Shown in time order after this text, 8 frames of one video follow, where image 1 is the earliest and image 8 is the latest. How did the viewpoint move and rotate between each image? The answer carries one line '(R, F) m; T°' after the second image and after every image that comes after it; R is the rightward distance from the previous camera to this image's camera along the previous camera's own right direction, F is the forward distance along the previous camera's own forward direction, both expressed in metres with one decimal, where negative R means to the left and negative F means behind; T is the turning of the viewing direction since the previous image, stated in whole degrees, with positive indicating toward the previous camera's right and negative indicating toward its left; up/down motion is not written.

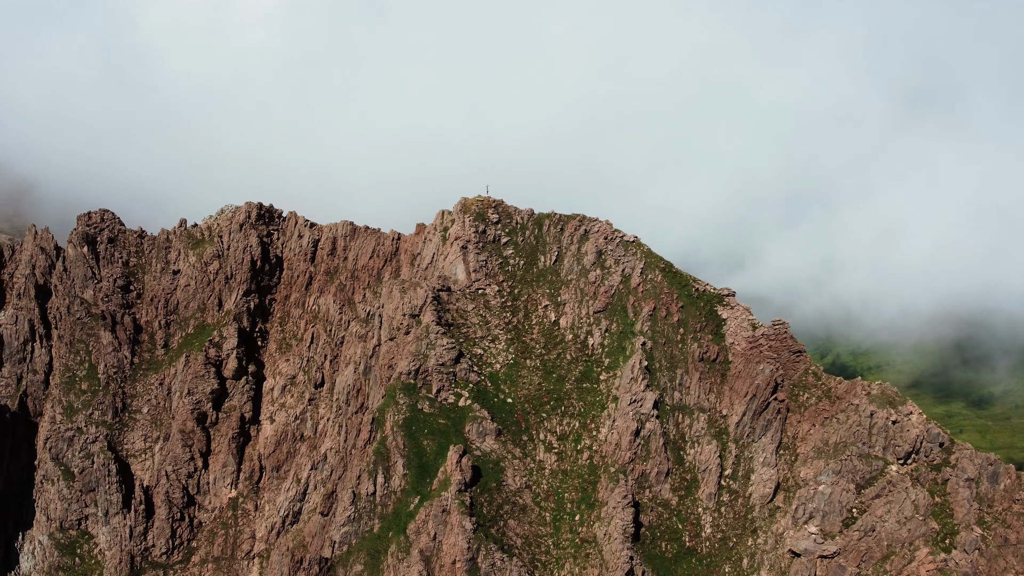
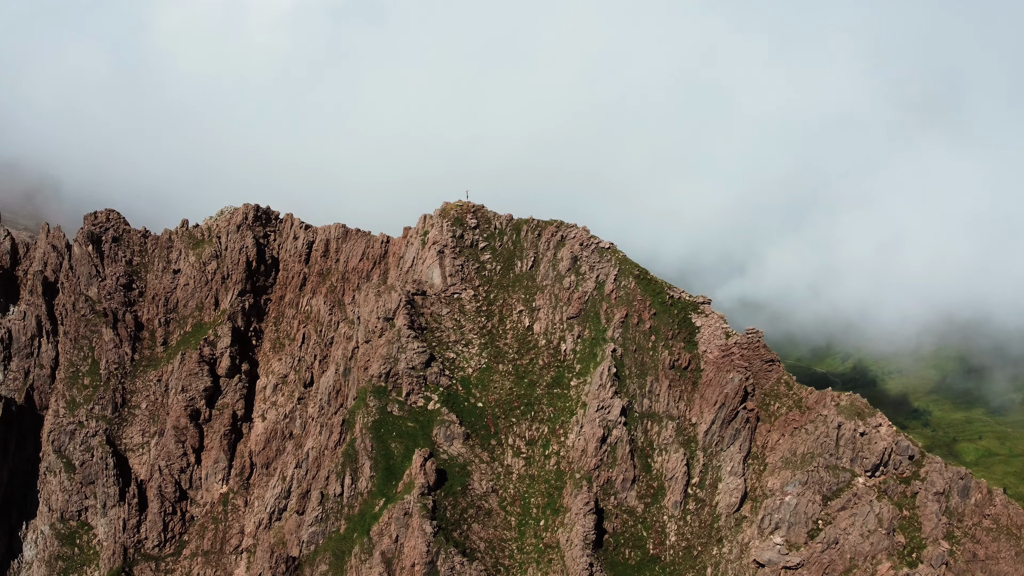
(+5.9, -0.6) m; -2°
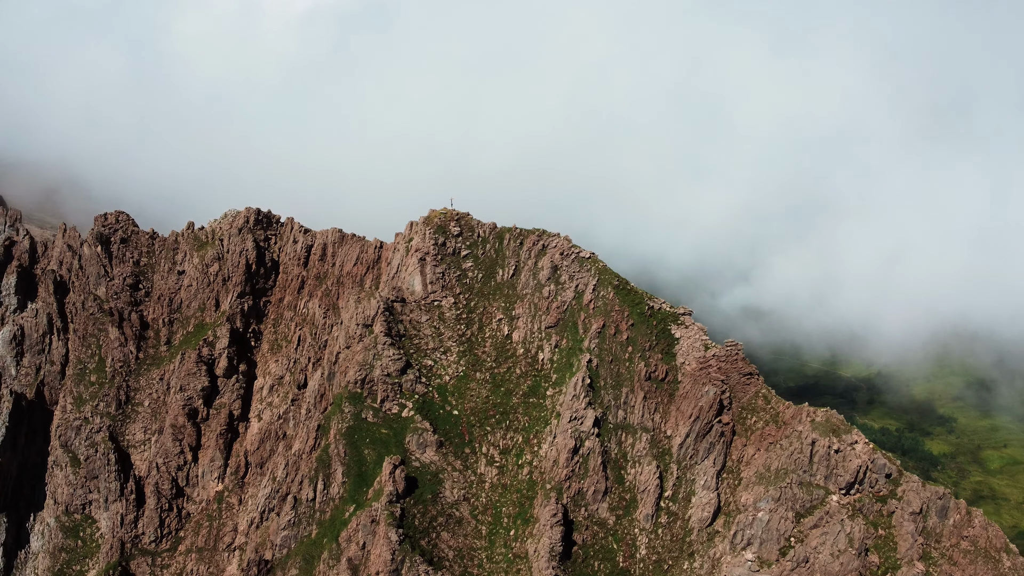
(+5.6, -0.1) m; -2°
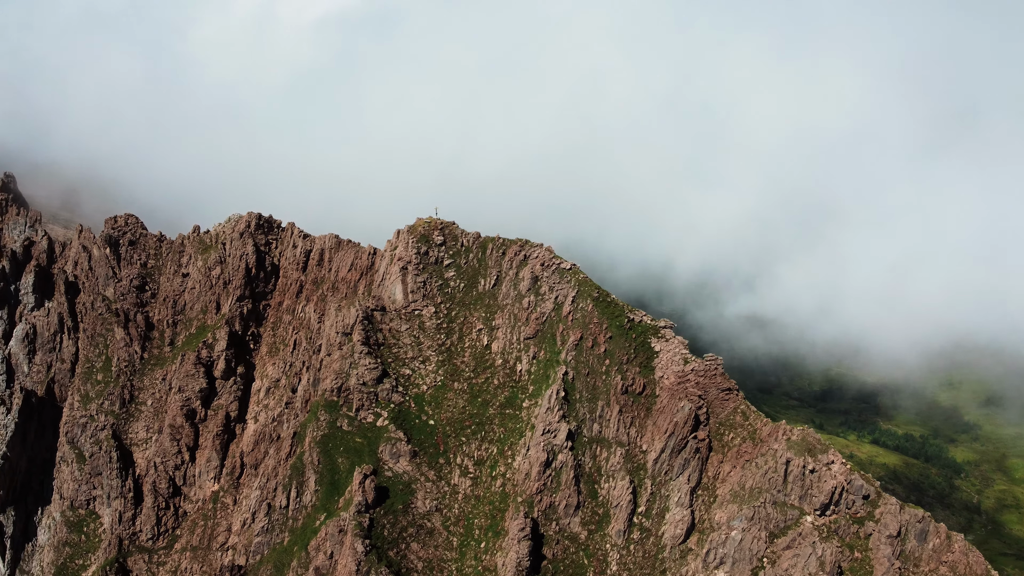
(+5.6, +0.3) m; -2°
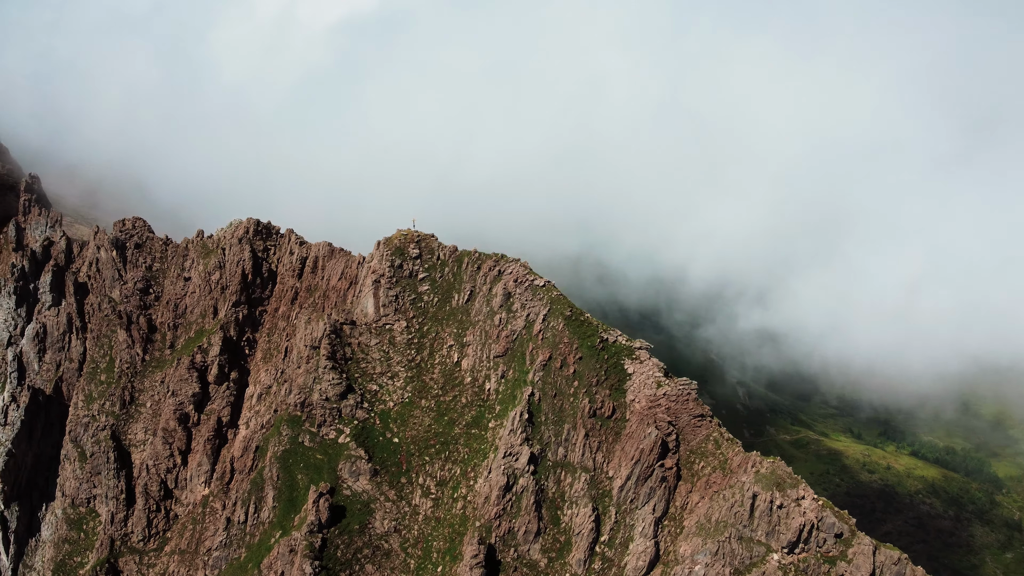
(+7.5, +2.1) m; -3°
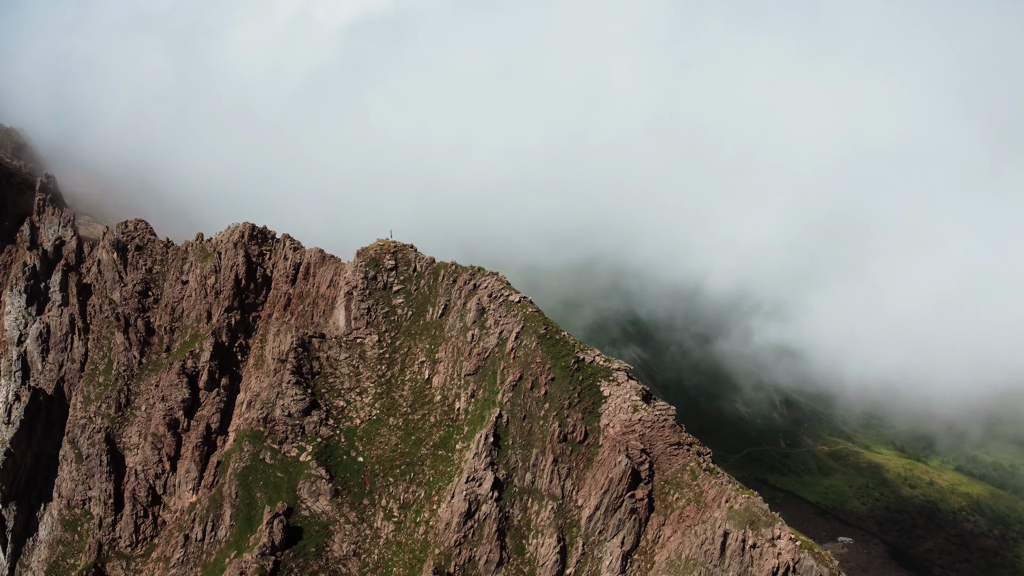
(+6.4, +3.3) m; -2°
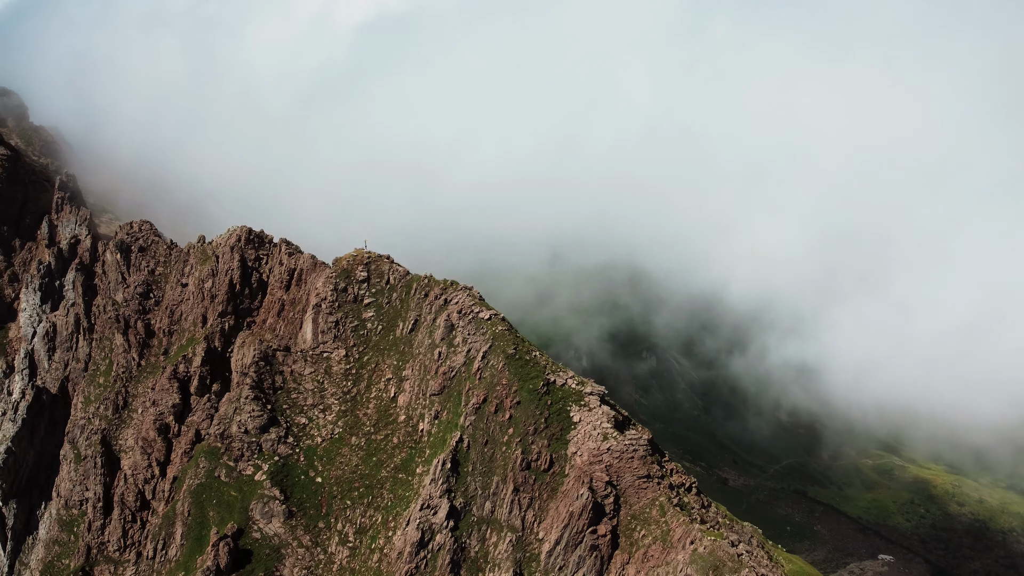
(+7.0, +3.8) m; -3°
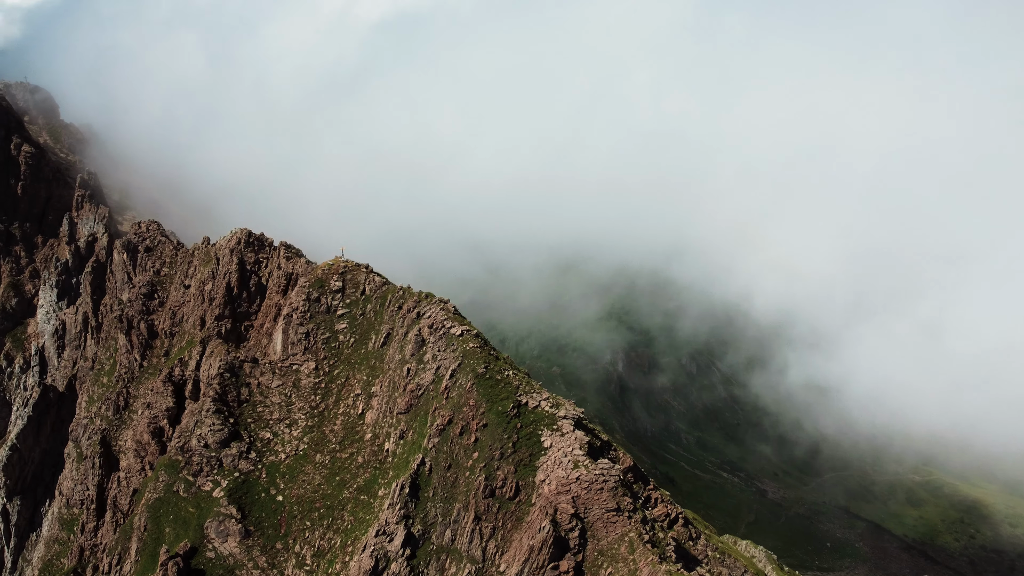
(+6.3, +3.8) m; -3°
